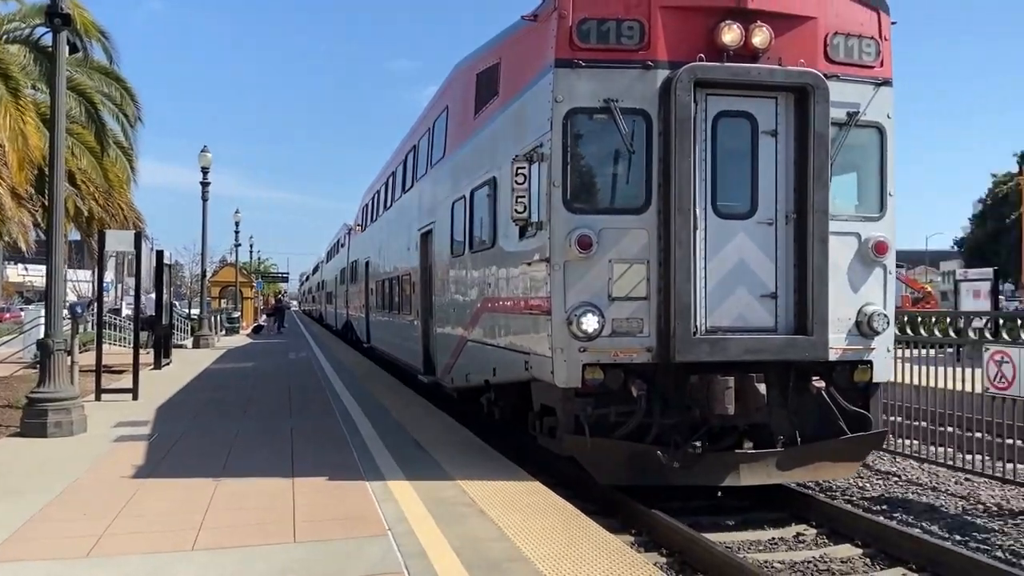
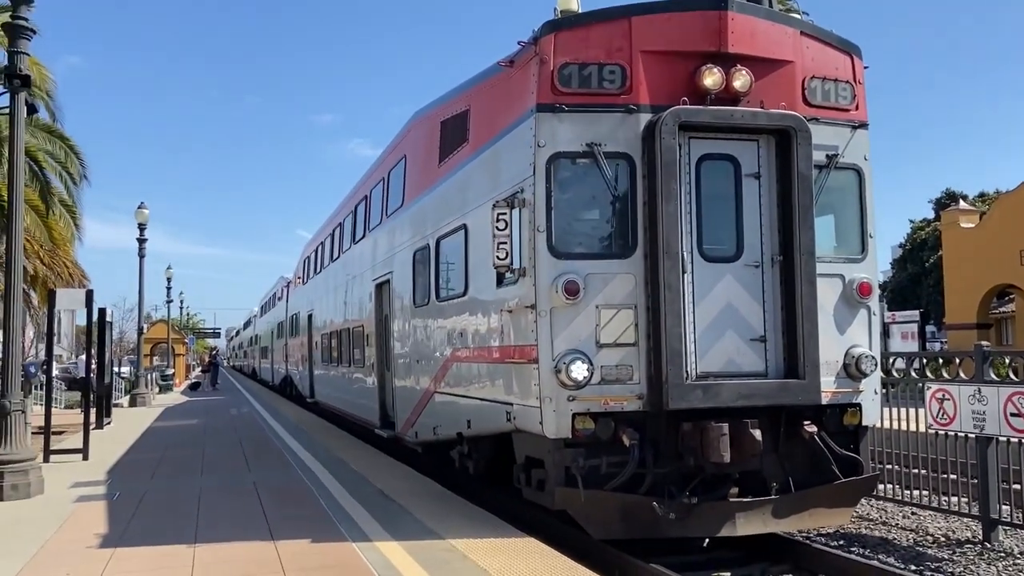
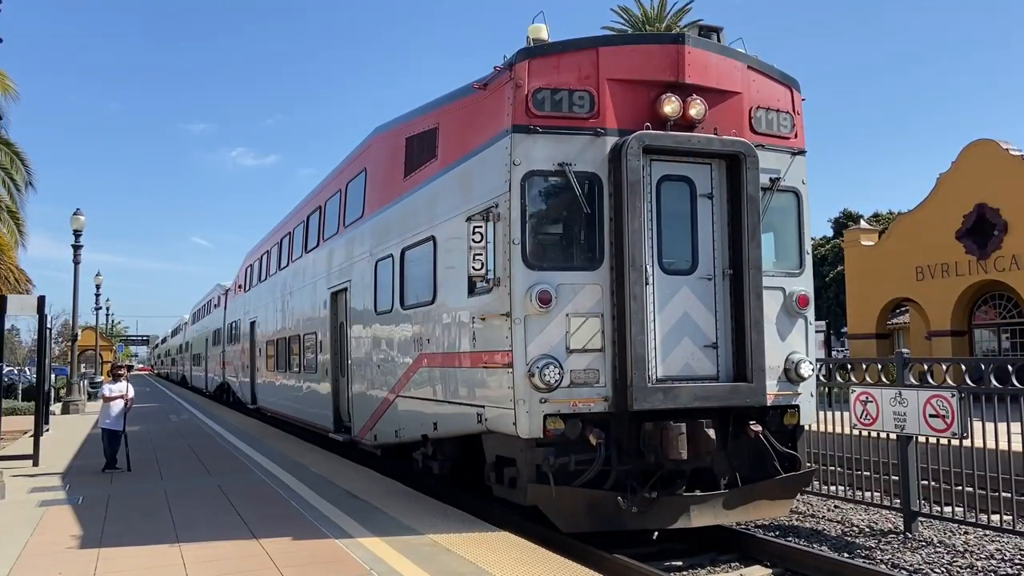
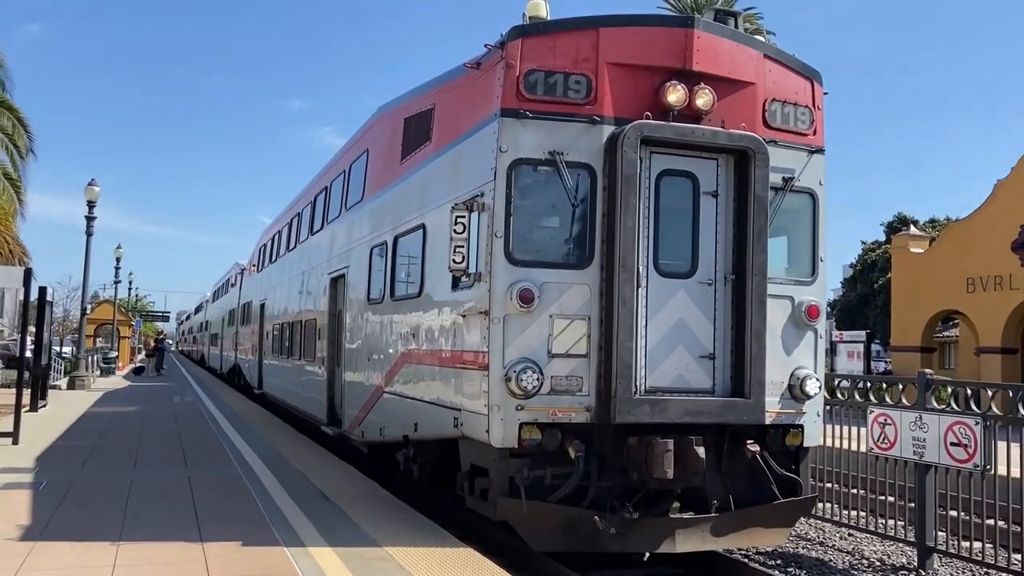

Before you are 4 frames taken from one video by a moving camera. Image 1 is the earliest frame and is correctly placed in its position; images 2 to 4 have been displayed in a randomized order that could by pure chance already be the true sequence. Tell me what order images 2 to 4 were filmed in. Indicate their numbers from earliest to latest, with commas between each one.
4, 2, 3
